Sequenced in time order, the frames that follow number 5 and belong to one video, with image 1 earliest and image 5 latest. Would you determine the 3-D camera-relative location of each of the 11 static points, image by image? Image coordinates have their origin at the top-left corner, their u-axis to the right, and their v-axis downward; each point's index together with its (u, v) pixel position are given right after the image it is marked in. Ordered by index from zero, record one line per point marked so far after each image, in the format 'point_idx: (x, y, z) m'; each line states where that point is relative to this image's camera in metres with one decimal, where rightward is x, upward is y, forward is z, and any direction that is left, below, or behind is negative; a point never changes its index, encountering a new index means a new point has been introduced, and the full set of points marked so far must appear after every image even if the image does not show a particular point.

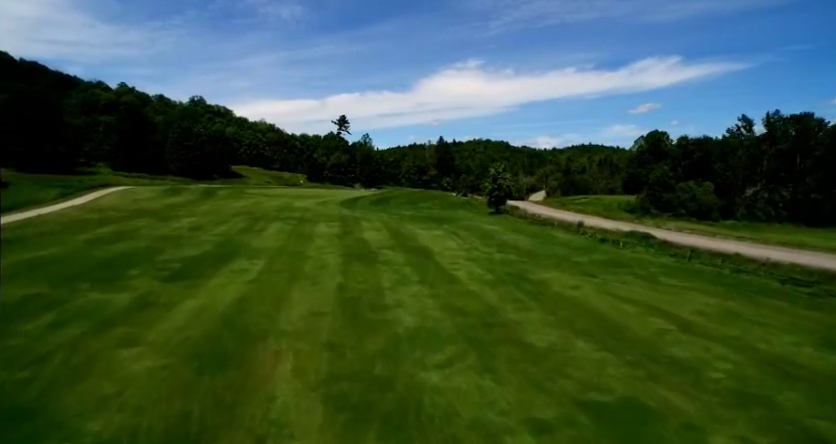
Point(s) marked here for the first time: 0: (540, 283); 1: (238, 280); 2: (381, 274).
0: (+3.8, -1.9, +16.4) m
1: (-5.6, -1.8, +16.3) m
2: (-1.2, -1.8, +17.5) m
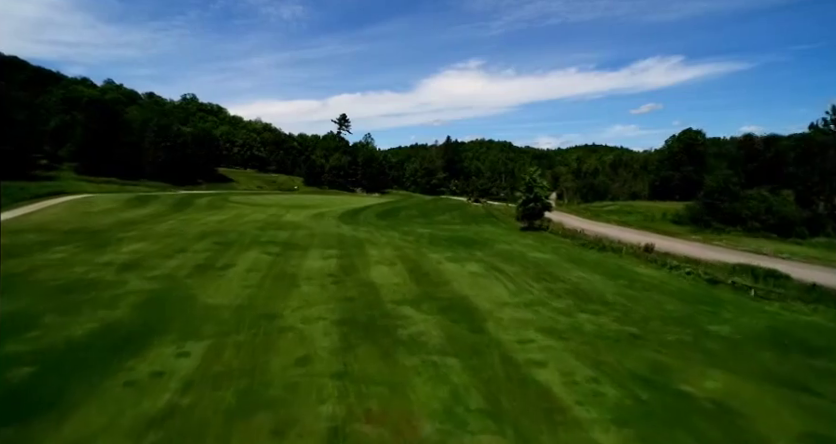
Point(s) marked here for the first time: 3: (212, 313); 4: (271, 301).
0: (+5.0, -3.1, +8.3) m
1: (-4.5, -3.0, +8.2) m
2: (-0.1, -3.0, +9.4) m
3: (-5.6, -2.5, +14.2) m
4: (-4.4, -2.4, +15.7) m
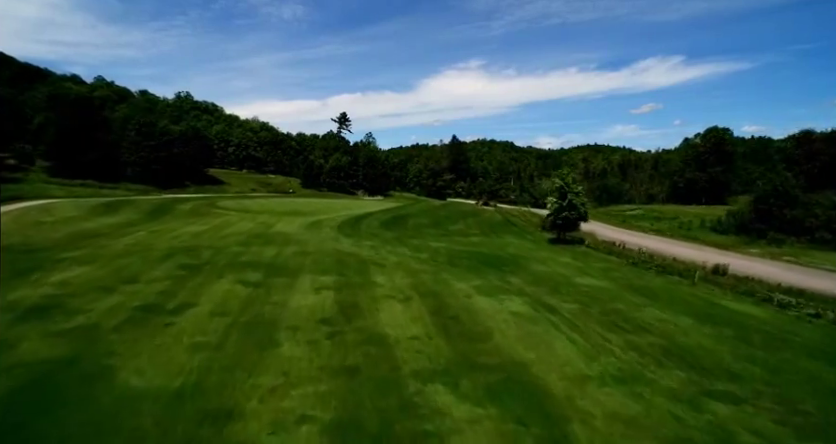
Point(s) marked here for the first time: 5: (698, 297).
0: (+5.7, -3.8, +2.9) m
1: (-3.7, -3.7, +2.9) m
2: (+0.6, -3.7, +4.1) m
3: (-4.9, -3.1, +8.8) m
4: (-3.7, -3.1, +10.3) m
5: (+9.5, -2.6, +17.5) m
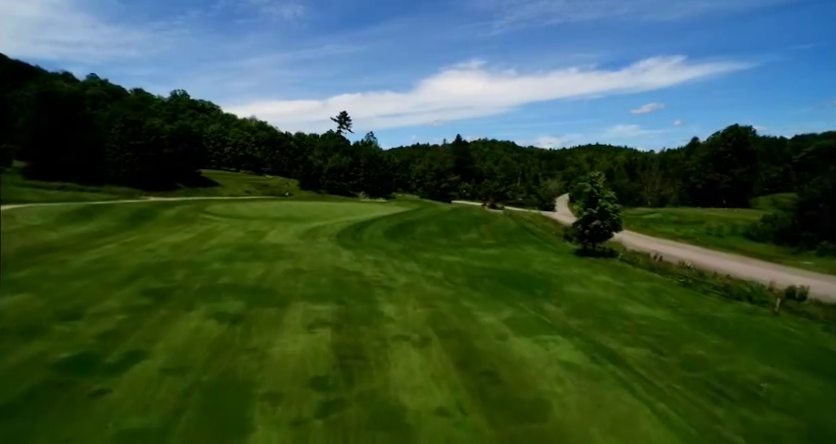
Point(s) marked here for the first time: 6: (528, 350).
0: (+6.2, -4.3, -0.7) m
1: (-3.2, -4.2, -0.8) m
2: (+1.1, -4.2, +0.4) m
3: (-4.4, -3.7, +5.2) m
4: (-3.2, -3.6, +6.6) m
5: (+10.0, -3.1, +13.8) m
6: (+2.6, -3.1, +12.4) m
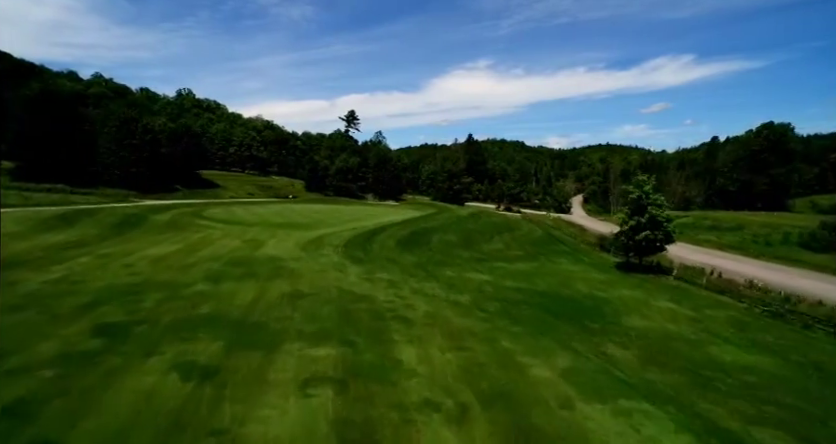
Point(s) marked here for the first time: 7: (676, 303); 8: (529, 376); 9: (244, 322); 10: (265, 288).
0: (+6.6, -4.8, -4.5) m
1: (-2.8, -4.7, -4.4) m
2: (+1.5, -4.7, -3.2) m
3: (-3.9, -4.1, +1.6) m
4: (-2.7, -4.0, +3.1) m
5: (+10.7, -3.5, +10.0) m
6: (+3.3, -3.5, +8.7) m
7: (+8.9, -2.8, +17.8) m
8: (+2.4, -3.3, +11.2) m
9: (-4.9, -2.7, +14.4) m
10: (-5.6, -2.3, +18.6) m
